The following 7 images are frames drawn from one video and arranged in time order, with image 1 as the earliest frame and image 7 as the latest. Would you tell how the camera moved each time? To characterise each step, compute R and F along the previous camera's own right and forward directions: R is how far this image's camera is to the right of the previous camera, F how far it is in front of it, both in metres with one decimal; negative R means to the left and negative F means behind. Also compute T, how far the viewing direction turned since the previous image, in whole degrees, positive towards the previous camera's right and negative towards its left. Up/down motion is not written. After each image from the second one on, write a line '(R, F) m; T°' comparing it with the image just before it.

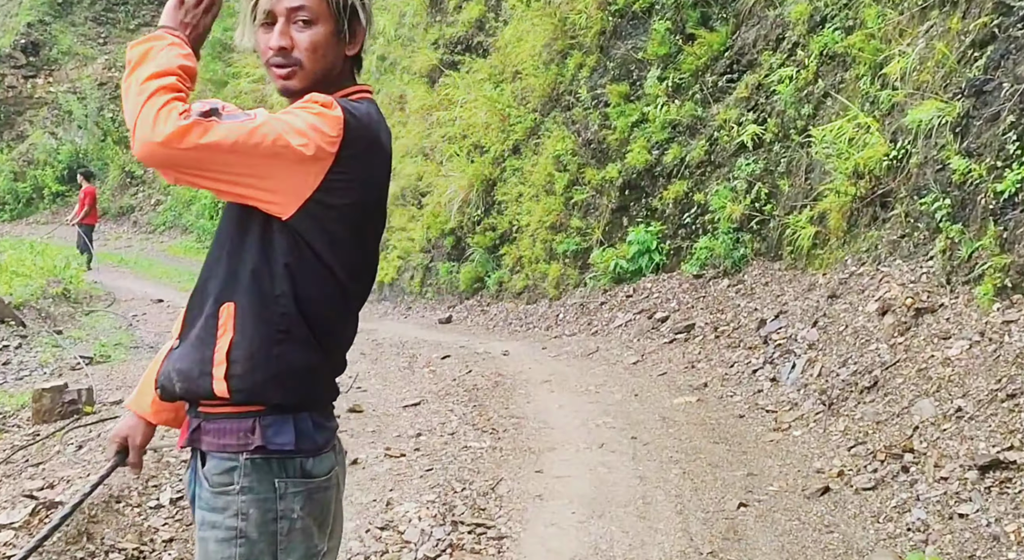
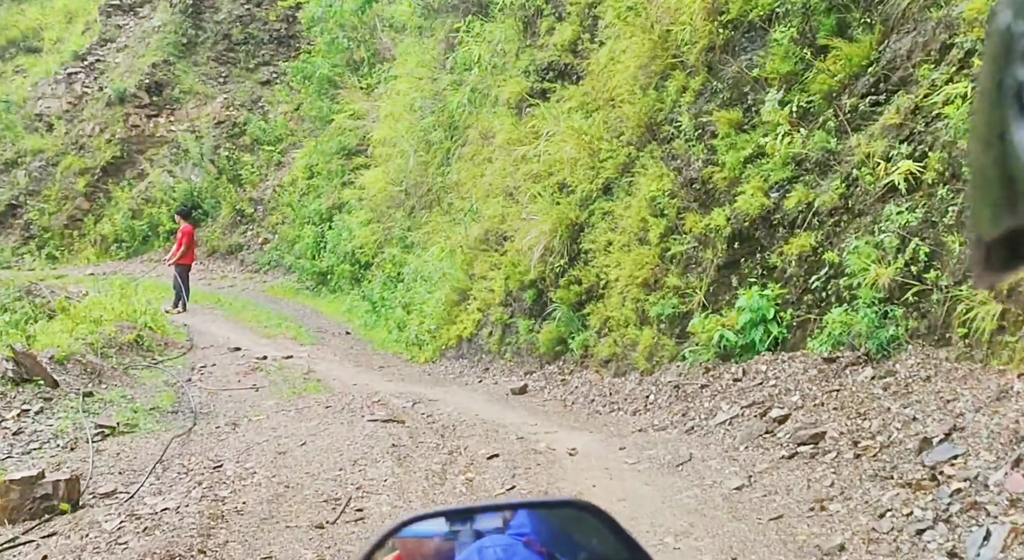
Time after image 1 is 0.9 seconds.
(+0.3, +2.0) m; -6°
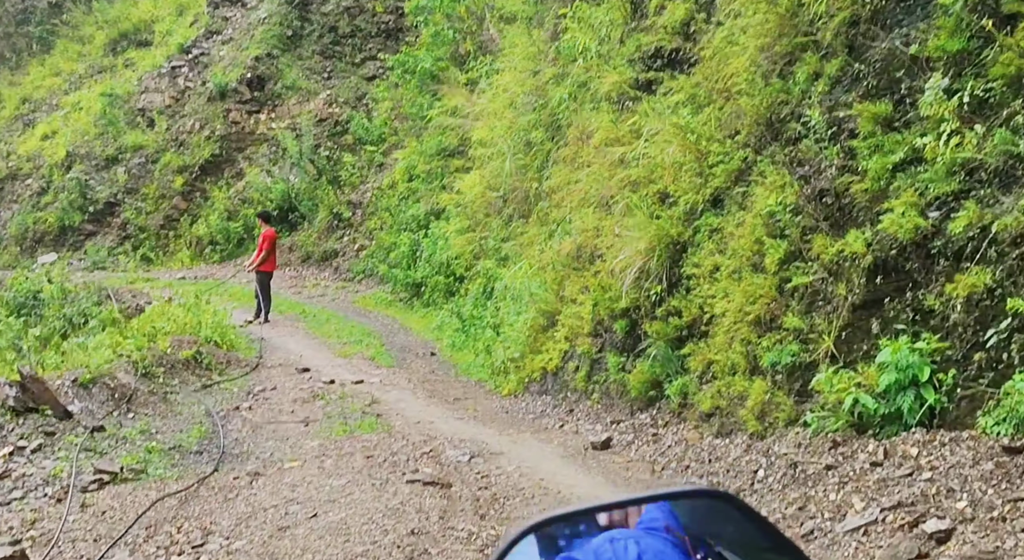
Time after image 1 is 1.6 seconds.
(+0.3, +1.7) m; -7°
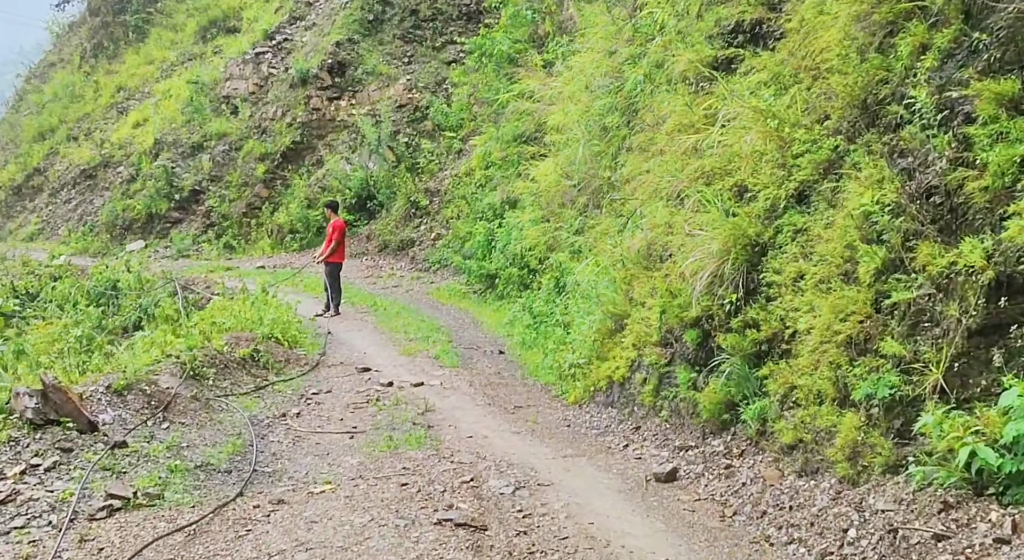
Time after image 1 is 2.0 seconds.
(+0.3, +1.0) m; -5°
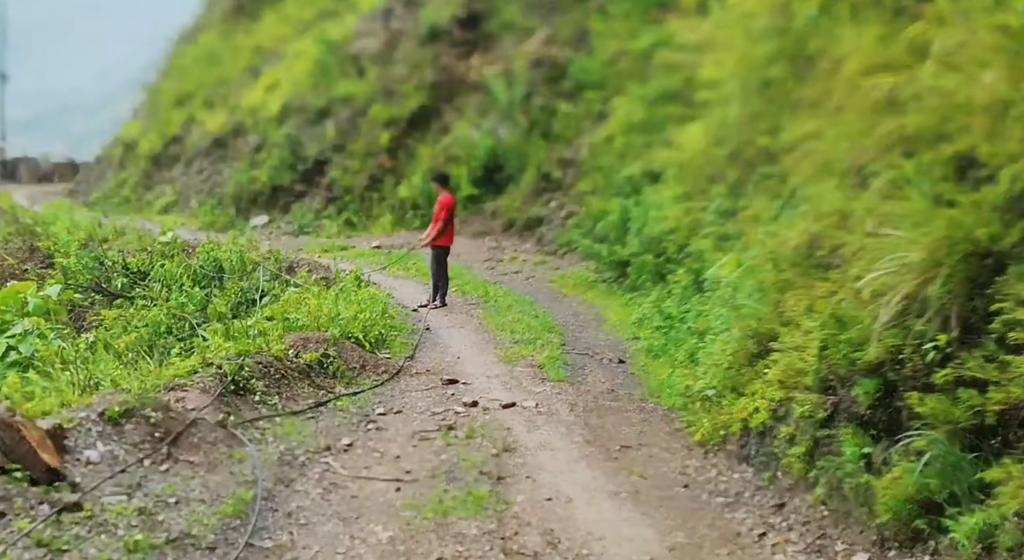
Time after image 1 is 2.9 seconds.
(+0.4, +2.4) m; -9°
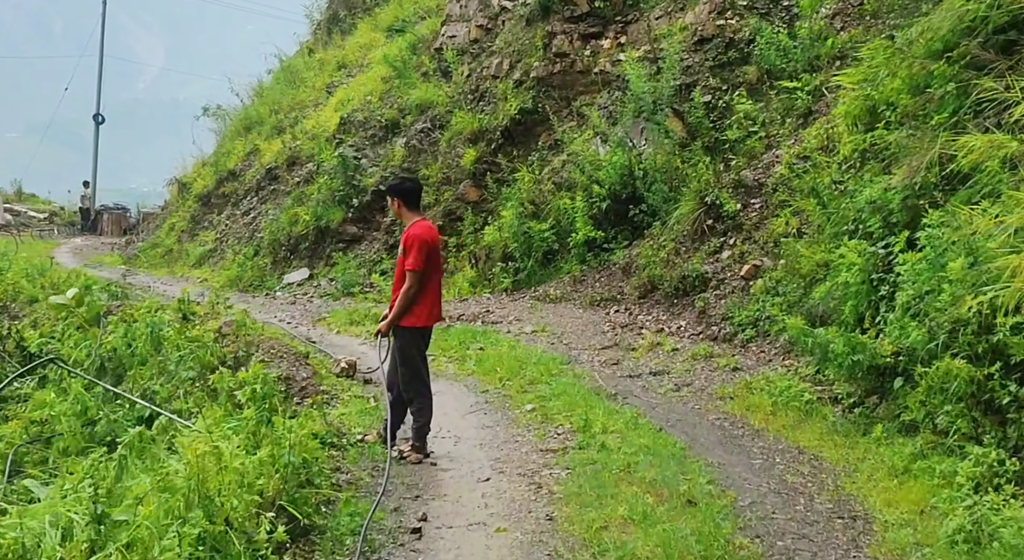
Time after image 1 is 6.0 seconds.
(+0.3, +8.3) m; -9°
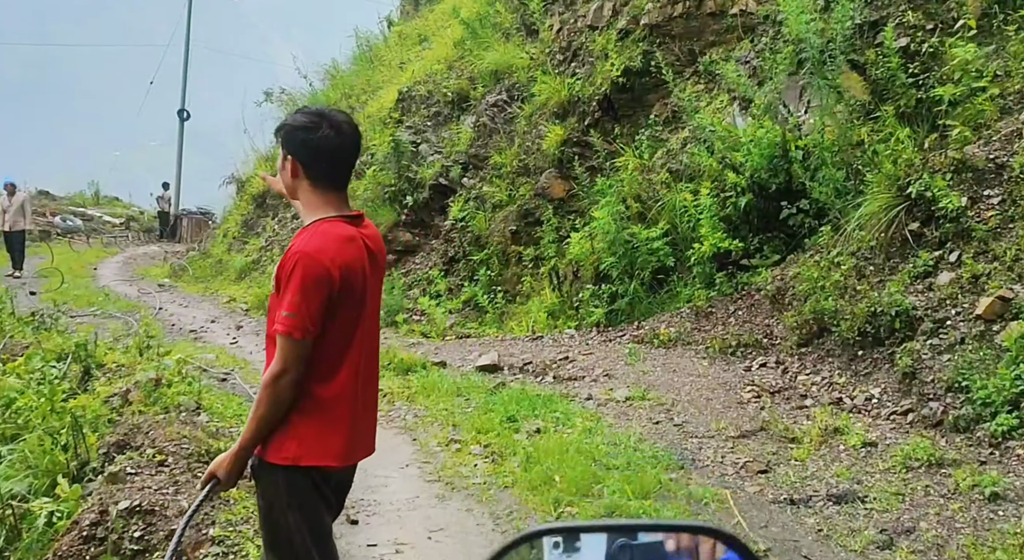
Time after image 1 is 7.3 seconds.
(+0.3, +4.2) m; -7°
